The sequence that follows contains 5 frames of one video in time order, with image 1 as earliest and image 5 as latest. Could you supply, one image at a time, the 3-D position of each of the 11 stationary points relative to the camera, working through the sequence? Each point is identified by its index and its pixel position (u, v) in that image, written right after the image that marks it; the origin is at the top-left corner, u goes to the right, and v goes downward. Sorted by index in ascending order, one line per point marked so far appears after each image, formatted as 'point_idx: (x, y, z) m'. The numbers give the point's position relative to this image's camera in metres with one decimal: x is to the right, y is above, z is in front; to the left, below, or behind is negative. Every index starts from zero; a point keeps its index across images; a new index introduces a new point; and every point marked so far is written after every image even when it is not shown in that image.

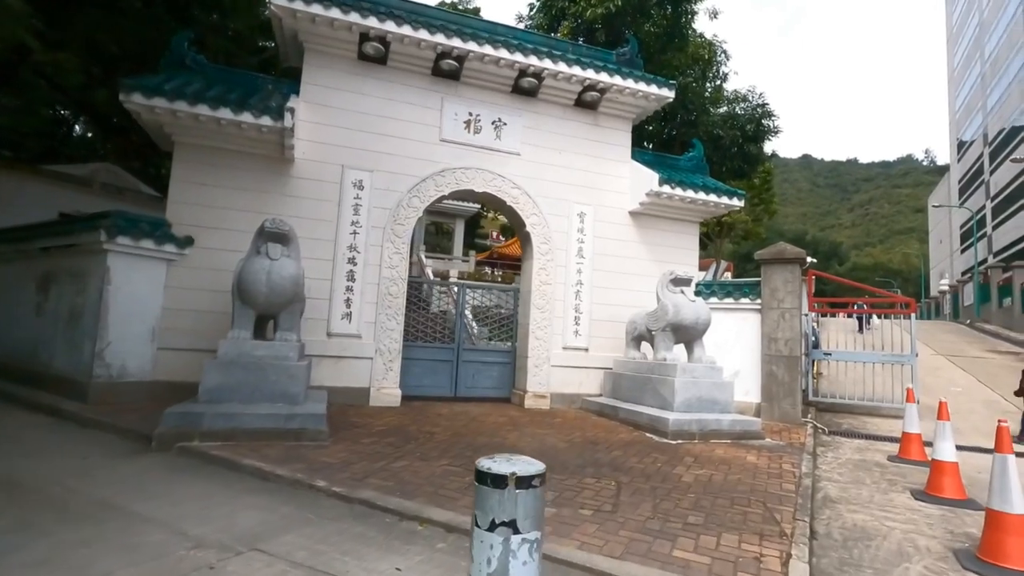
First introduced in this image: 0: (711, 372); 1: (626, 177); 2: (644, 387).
0: (+2.8, -1.2, +7.5) m
1: (+2.1, +2.1, +9.8) m
2: (+1.9, -1.5, +7.9) m
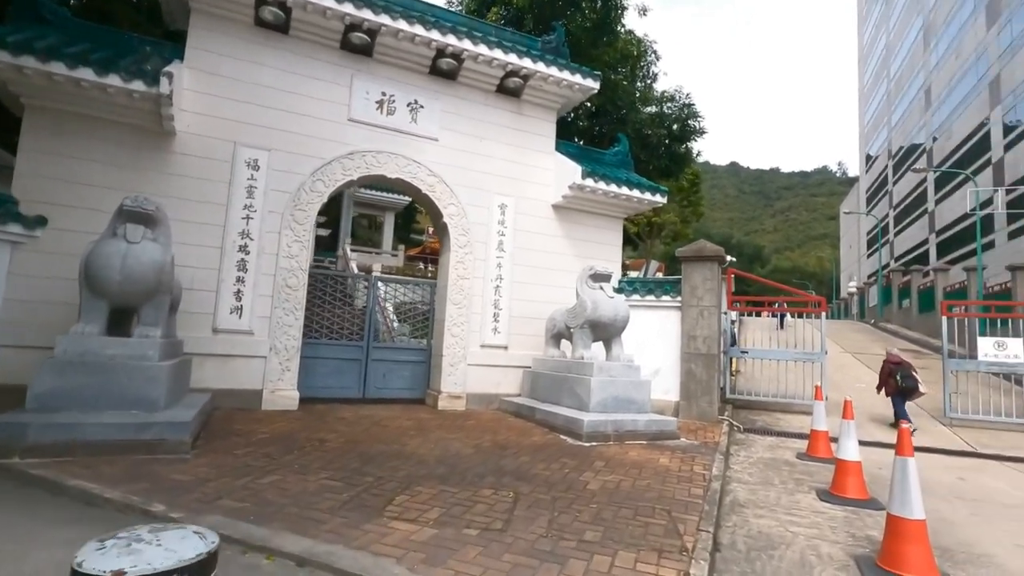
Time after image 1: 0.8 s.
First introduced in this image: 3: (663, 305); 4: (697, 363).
0: (+1.6, -1.1, +7.3) m
1: (+0.7, +2.1, +9.5) m
2: (+0.7, -1.4, +7.6) m
3: (+2.7, -0.3, +9.5) m
4: (+3.1, -1.3, +9.0) m
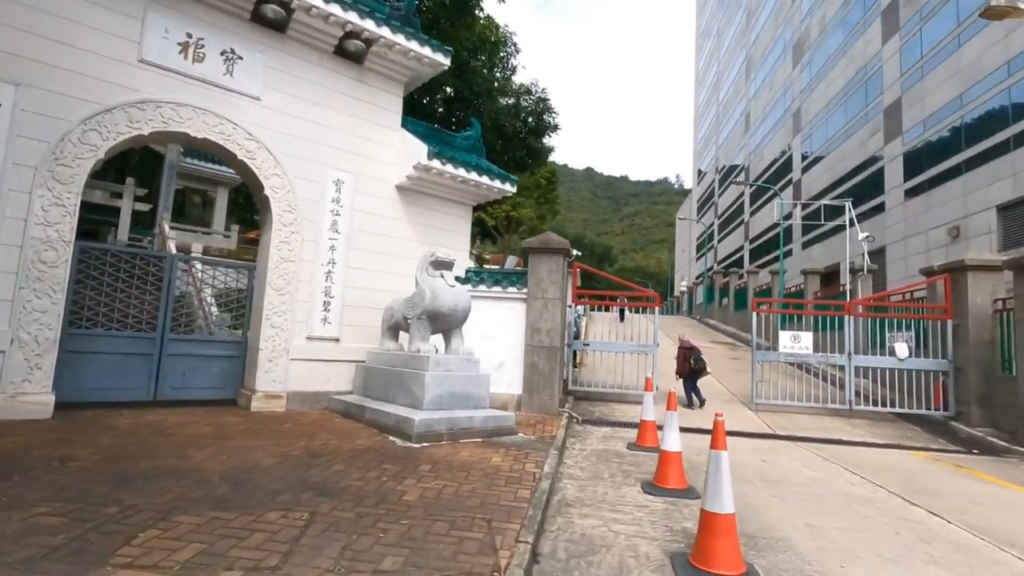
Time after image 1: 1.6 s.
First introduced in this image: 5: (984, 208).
0: (-0.6, -1.0, +6.9) m
1: (-1.9, +2.3, +8.8) m
2: (-1.5, -1.2, +6.9) m
3: (0.0, -0.1, +9.3) m
4: (+0.5, -1.1, +8.9) m
5: (+13.0, +2.2, +14.8) m
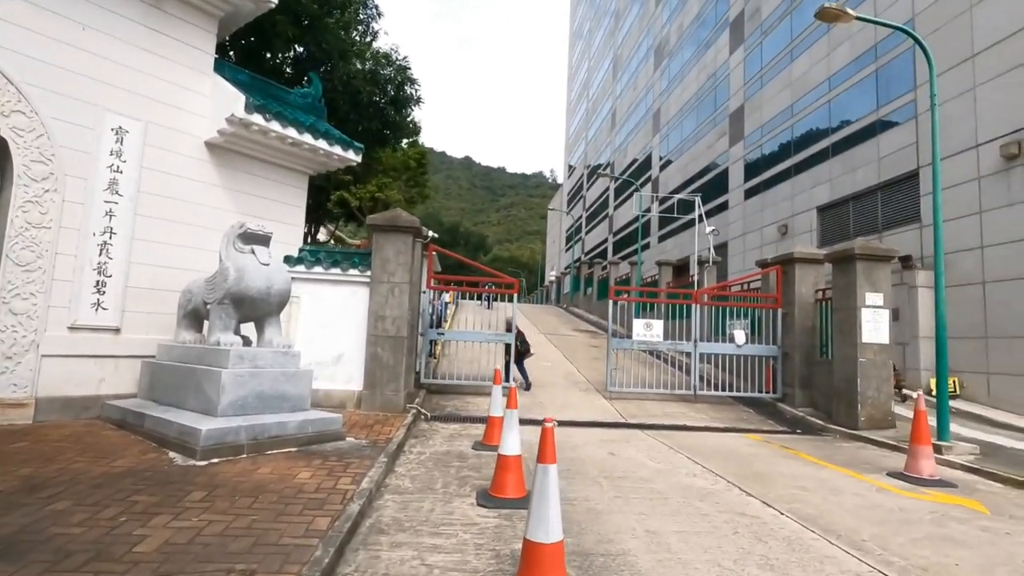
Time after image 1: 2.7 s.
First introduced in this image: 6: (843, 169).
0: (-2.5, -0.8, +5.7) m
1: (-4.1, +2.6, +7.2) m
2: (-3.4, -1.0, +5.6) m
3: (-2.5, +0.1, +8.2) m
4: (-1.9, -0.9, +8.0) m
5: (+9.1, +2.4, +16.5) m
6: (+9.3, +3.3, +14.9) m
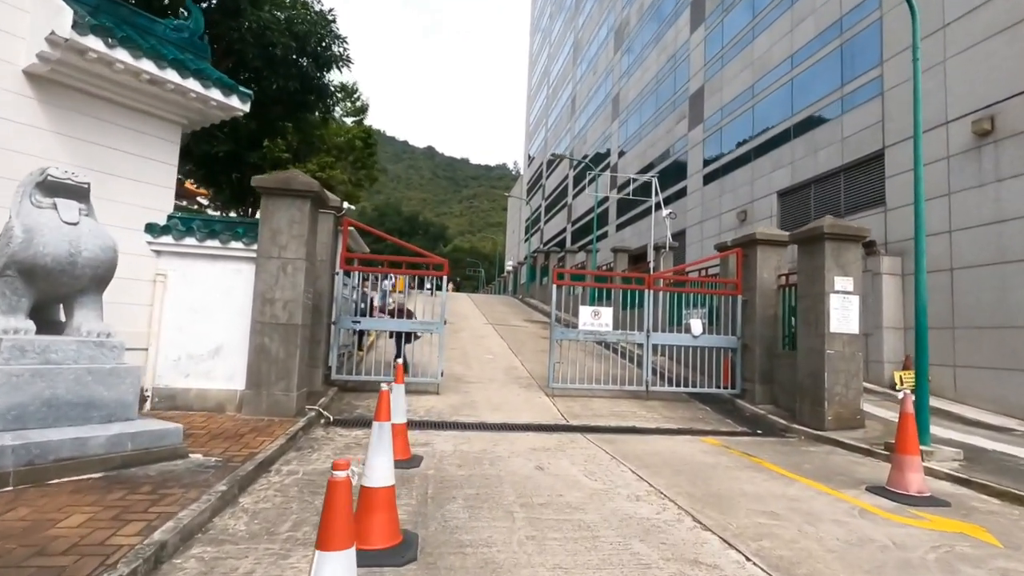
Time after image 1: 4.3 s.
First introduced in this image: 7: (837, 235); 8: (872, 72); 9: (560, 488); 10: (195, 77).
0: (-3.3, -0.5, +4.3) m
1: (-5.1, +2.9, +5.5) m
2: (-4.2, -0.7, +4.0) m
3: (-3.5, +0.4, +6.7) m
4: (-2.9, -0.6, +6.5) m
5: (+7.5, +2.7, +15.7) m
6: (+7.8, +3.6, +14.2) m
7: (+4.7, +0.8, +7.7) m
8: (+8.1, +4.9, +12.1) m
9: (+0.4, -1.7, +4.5) m
10: (-3.8, +2.5, +6.4) m
